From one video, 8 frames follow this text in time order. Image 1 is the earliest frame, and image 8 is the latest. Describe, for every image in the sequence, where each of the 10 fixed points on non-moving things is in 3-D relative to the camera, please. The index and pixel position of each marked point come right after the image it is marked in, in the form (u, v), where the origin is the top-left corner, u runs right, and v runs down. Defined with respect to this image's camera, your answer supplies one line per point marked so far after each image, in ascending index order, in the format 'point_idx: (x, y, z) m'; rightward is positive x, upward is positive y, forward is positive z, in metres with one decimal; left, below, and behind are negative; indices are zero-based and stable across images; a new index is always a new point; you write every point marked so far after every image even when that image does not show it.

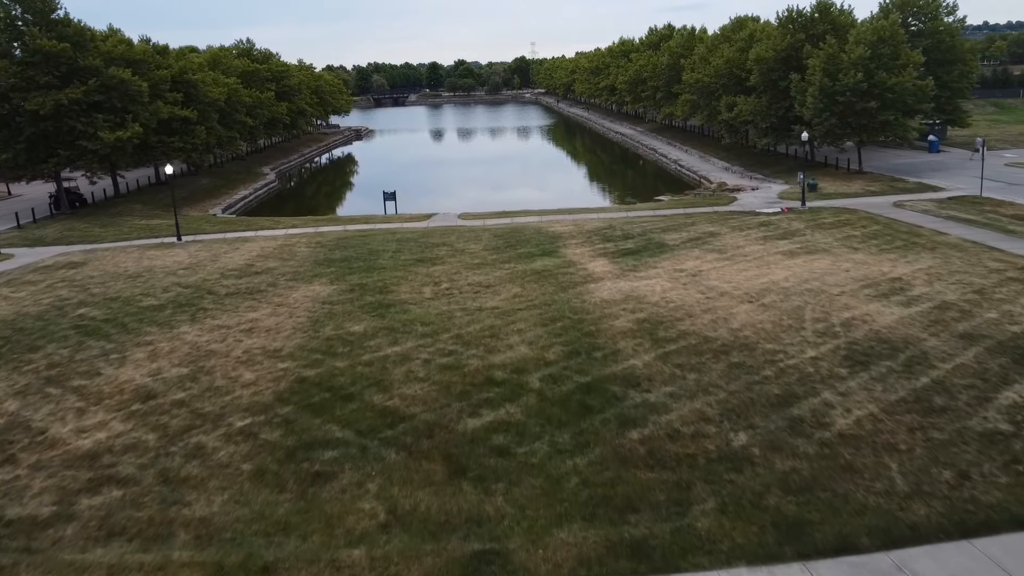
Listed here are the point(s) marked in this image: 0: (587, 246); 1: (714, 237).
0: (+2.0, +1.1, +18.6) m
1: (+5.5, +1.4, +19.1) m
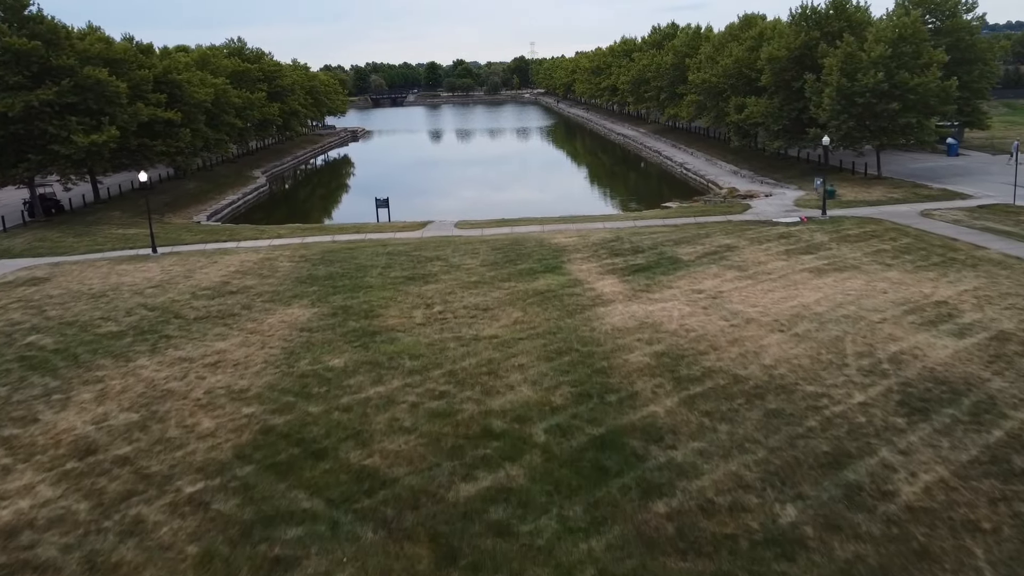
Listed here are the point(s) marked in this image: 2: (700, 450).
0: (+2.0, +0.6, +17.1) m
1: (+5.5, +0.9, +17.6) m
2: (+2.3, -2.0, +8.5) m
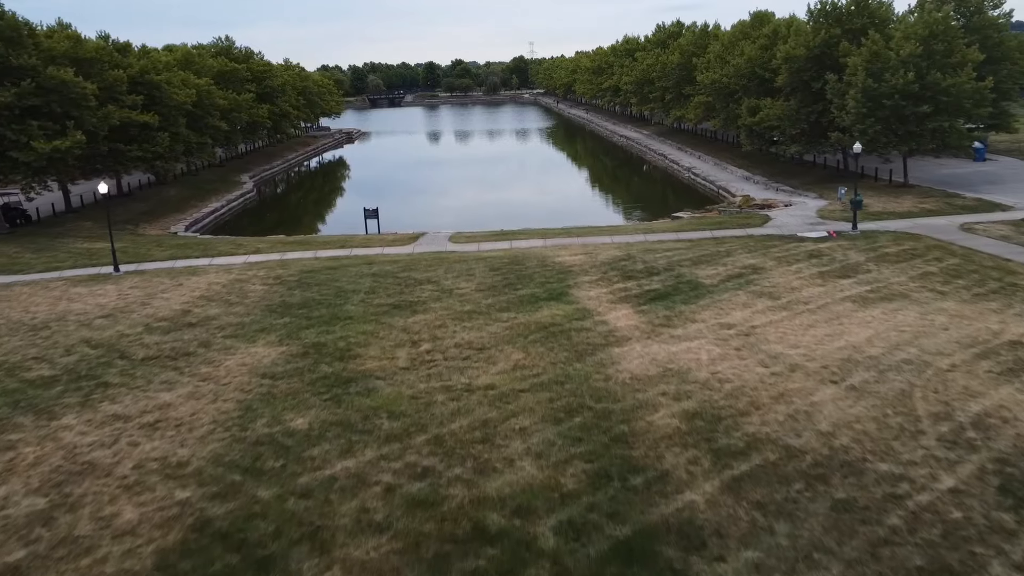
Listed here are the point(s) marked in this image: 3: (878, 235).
0: (+2.0, 0.0, +15.2) m
1: (+5.5, +0.3, +15.6) m
2: (+2.3, -2.6, +6.5) m
3: (+9.8, +1.4, +18.8) m
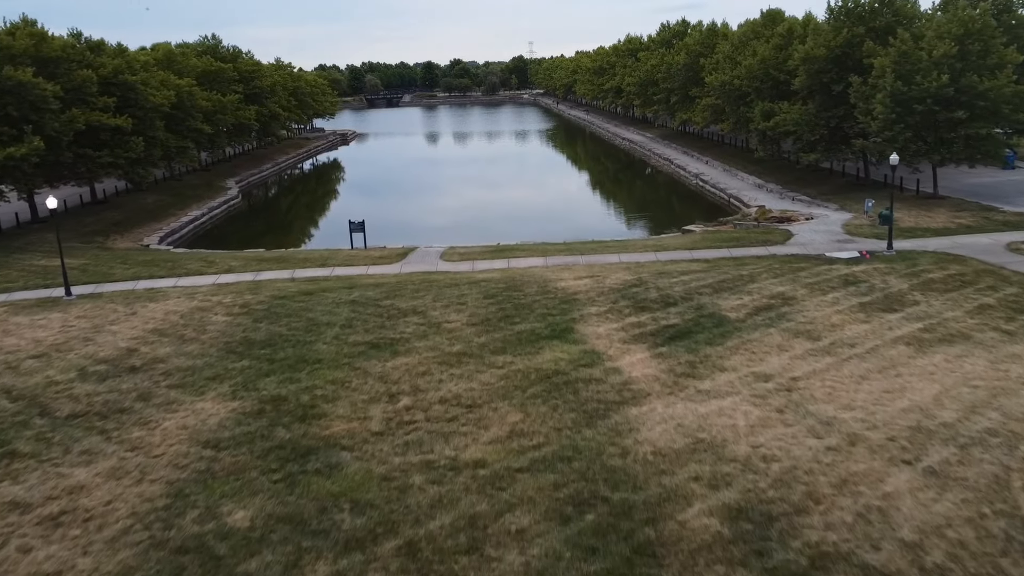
0: (+1.9, -0.6, +13.2) m
1: (+5.4, -0.3, +13.7) m
2: (+2.2, -3.2, +4.6) m
3: (+9.7, +0.8, +16.9) m
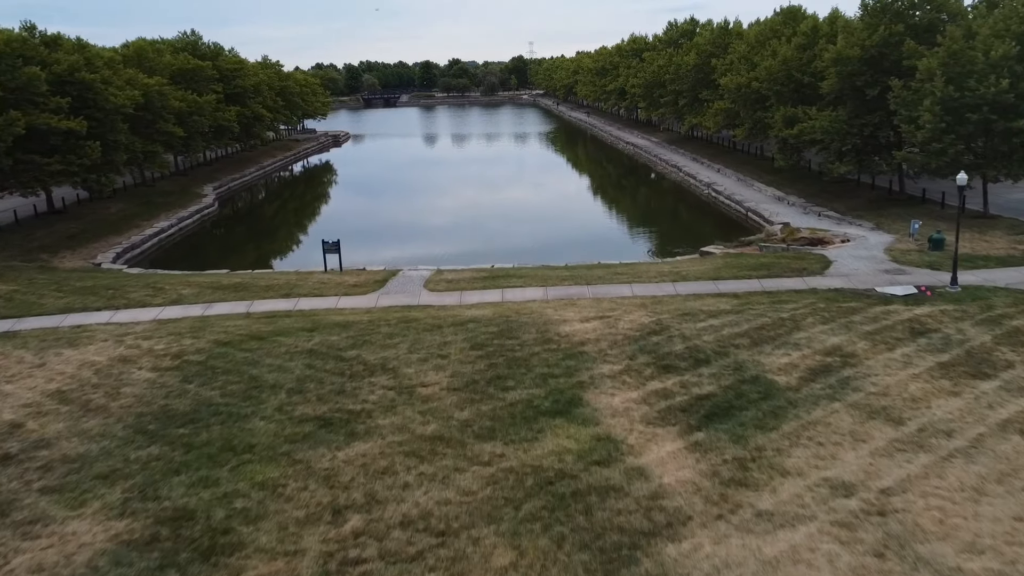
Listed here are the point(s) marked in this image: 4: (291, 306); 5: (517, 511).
0: (+1.8, -1.5, +10.5) m
1: (+5.3, -1.2, +10.9) m
2: (+2.1, -4.1, +1.8) m
3: (+9.6, -0.2, +14.1) m
4: (-5.1, -0.4, +16.3) m
5: (+0.1, -2.4, +7.6) m
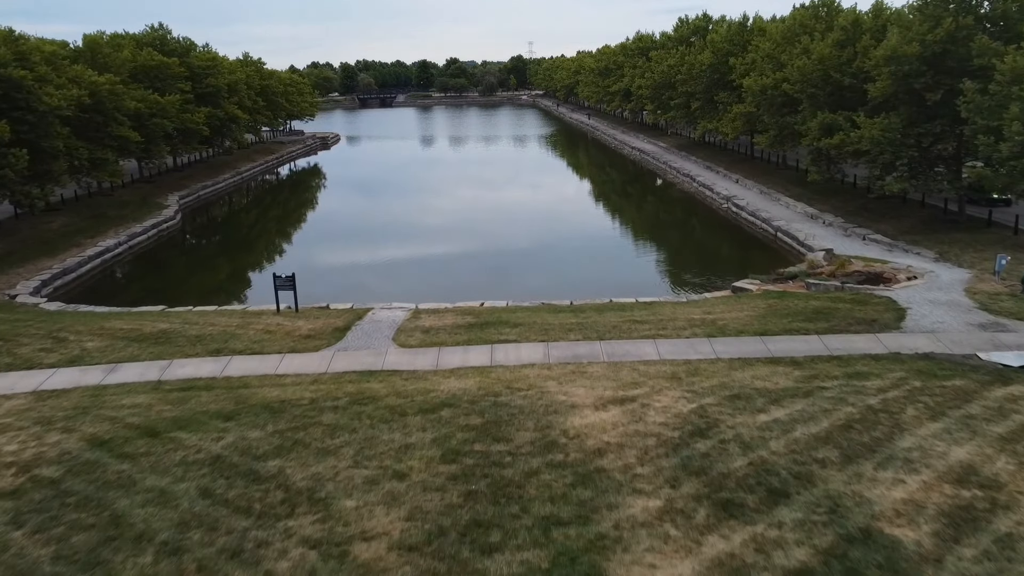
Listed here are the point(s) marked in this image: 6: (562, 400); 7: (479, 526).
0: (+1.7, -2.6, +6.8) m
1: (+5.2, -2.3, +7.3) m
2: (+1.9, -5.1, -1.8) m
3: (+9.4, -1.3, +10.5) m
4: (-5.3, -1.4, +12.7) m
5: (-0.1, -3.4, +3.9) m
6: (+0.7, -1.7, +10.6) m
7: (-0.4, -2.5, +7.4) m
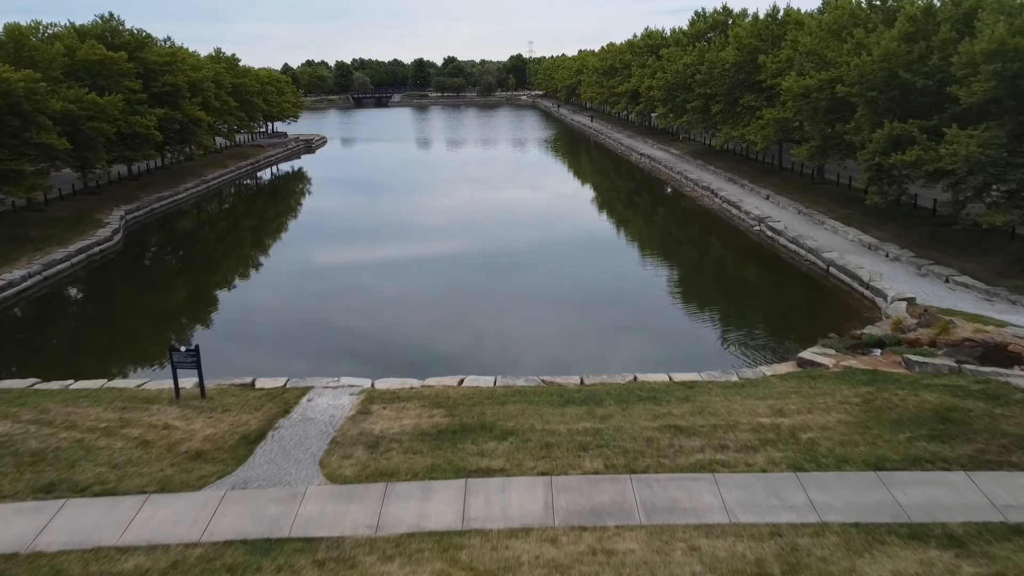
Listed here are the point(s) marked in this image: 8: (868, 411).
0: (+1.5, -3.9, +2.2) m
1: (+5.0, -3.7, +2.7) m
2: (+1.7, -6.5, -6.4) m
3: (+9.2, -2.7, +5.9) m
4: (-5.5, -2.8, +8.0) m
5: (-0.3, -4.8, -0.7) m
6: (+0.6, -3.0, +5.9) m
7: (-0.6, -3.8, +2.8) m
8: (+5.3, -1.9, +10.6) m
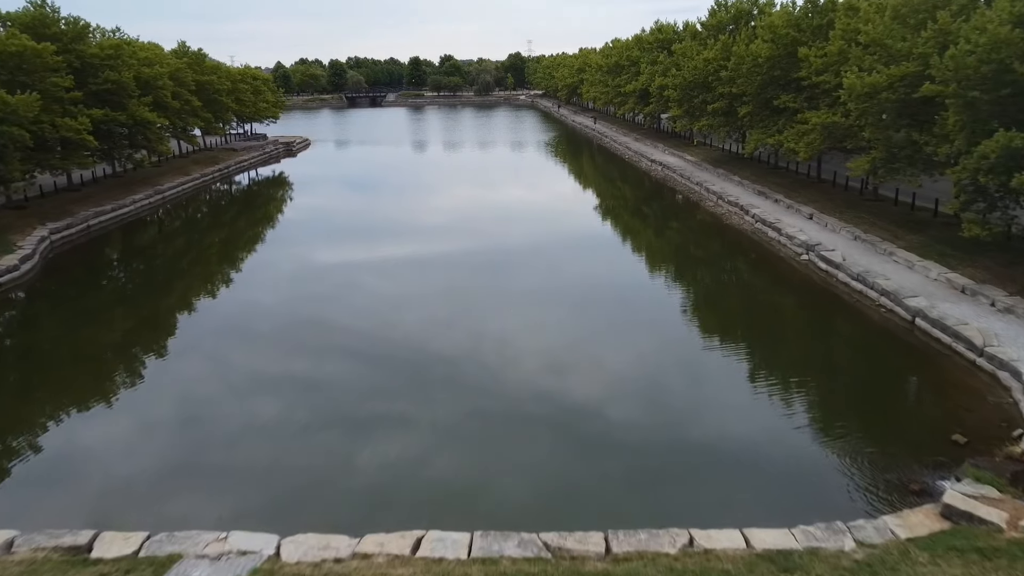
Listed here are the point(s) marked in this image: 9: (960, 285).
0: (+1.3, -5.2, -2.6) m
1: (+4.8, -5.0, -2.2) m
2: (+1.6, -7.8, -11.3) m
3: (+9.1, -4.0, +1.1) m
4: (-5.6, -4.0, +3.2) m
5: (-0.4, -6.1, -5.5) m
6: (+0.4, -4.3, +1.1) m
7: (-0.7, -5.1, -2.0) m
8: (+5.1, -3.2, +5.8) m
9: (+10.7, 0.0, +16.2) m
